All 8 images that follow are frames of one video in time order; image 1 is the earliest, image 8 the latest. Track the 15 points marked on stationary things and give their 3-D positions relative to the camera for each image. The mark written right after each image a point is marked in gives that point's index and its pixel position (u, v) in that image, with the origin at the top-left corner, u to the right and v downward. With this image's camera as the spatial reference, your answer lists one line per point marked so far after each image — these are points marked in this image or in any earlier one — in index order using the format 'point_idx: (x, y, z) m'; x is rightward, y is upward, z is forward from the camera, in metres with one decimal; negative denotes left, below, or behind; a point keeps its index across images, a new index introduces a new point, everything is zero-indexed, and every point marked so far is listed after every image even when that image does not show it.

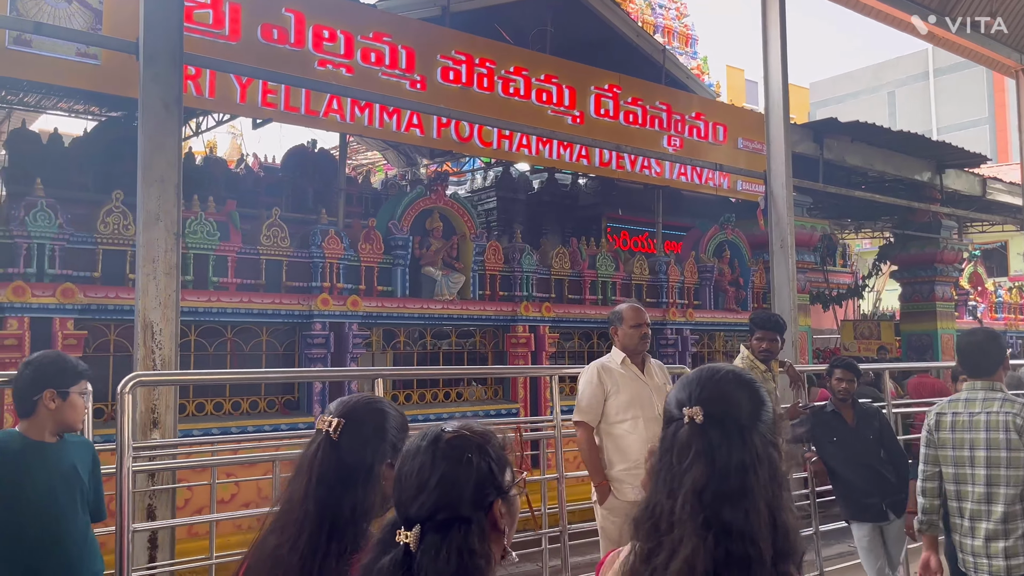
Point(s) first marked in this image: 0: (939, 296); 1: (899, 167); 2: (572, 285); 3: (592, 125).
0: (+6.3, -0.1, +11.9) m
1: (+5.4, +1.7, +11.3) m
2: (+0.6, 0.0, +8.1) m
3: (+0.7, +1.5, +7.3) m
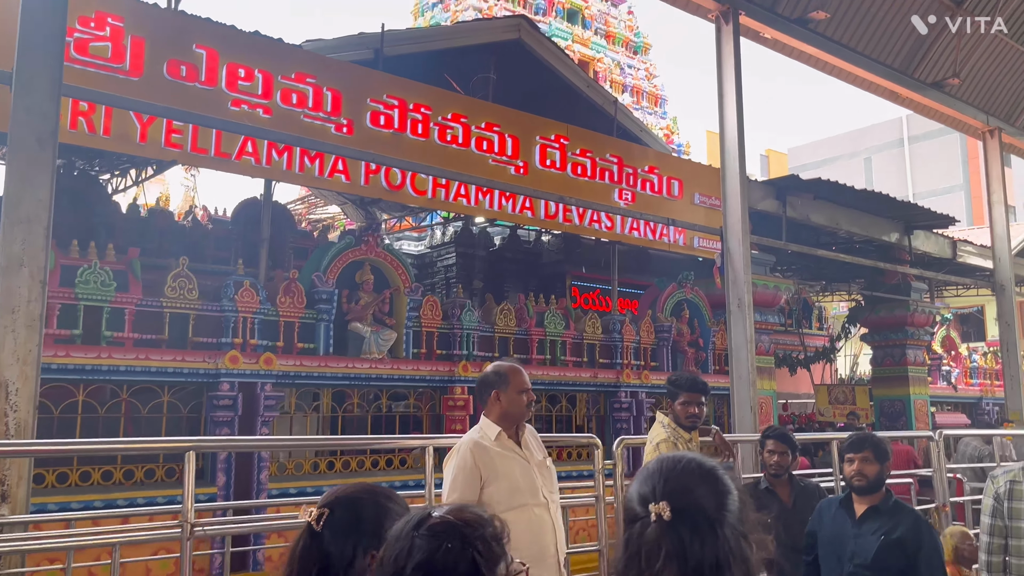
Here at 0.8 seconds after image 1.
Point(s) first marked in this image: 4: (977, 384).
0: (+5.7, -1.0, +11.5) m
1: (+4.8, +0.8, +11.0) m
2: (+0.1, -0.5, +7.7) m
3: (+0.2, +1.0, +7.0) m
4: (+7.4, -1.5, +13.0) m
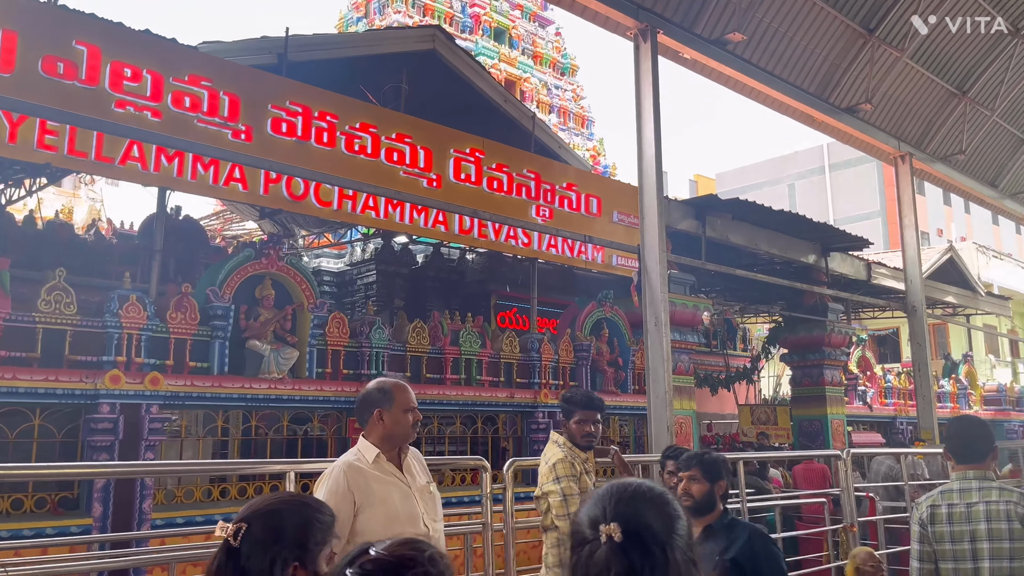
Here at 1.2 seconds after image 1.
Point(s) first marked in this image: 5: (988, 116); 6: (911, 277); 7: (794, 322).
0: (+4.5, -1.3, +11.7) m
1: (+3.7, +0.5, +11.1) m
2: (-0.7, -0.7, +7.4) m
3: (-0.5, +0.8, +6.8) m
4: (+6.2, -1.9, +13.3) m
5: (+7.2, +2.7, +12.5) m
6: (+5.7, +0.2, +11.6) m
7: (+4.2, -0.5, +12.0) m
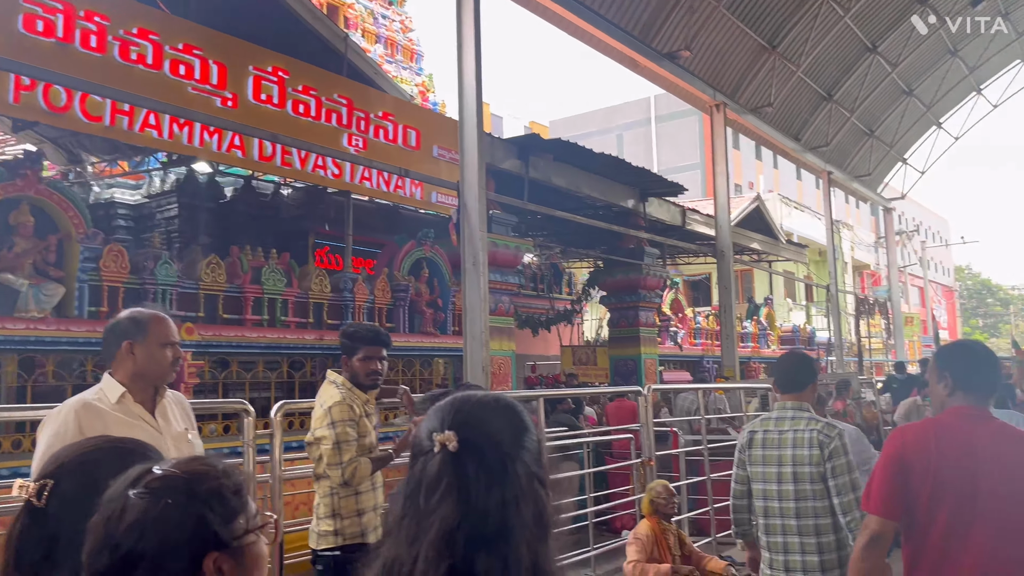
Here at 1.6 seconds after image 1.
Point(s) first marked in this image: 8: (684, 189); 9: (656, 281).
0: (+2.0, -0.5, +12.1) m
1: (+1.3, +1.3, +11.3) m
2: (-2.3, -0.1, +6.8) m
3: (-2.0, +1.3, +6.2) m
4: (+3.2, -0.9, +14.0) m
5: (+4.5, +3.5, +13.1) m
6: (+3.1, +1.0, +12.1) m
7: (+1.5, +0.3, +12.3) m
8: (+2.6, +1.5, +12.1) m
9: (+2.2, +0.1, +12.2) m
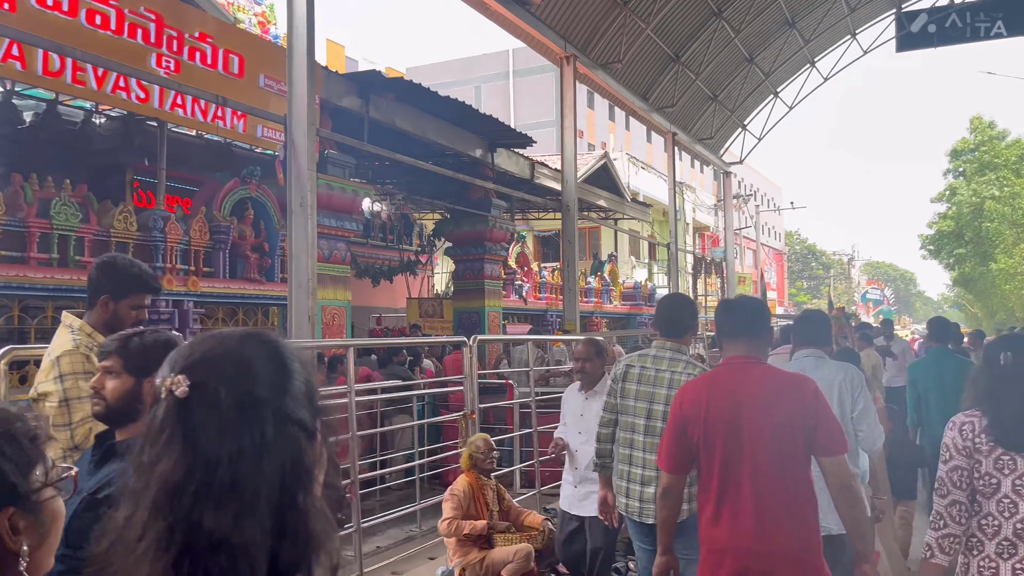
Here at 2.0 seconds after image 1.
0: (-0.4, +0.2, +11.9) m
1: (-0.8, +2.0, +10.9) m
2: (-3.7, +0.4, +6.0) m
3: (-3.2, +1.8, +5.3) m
4: (+0.6, -0.2, +14.1) m
5: (+2.1, +4.2, +13.2) m
6: (+0.8, +1.7, +12.1) m
7: (-0.8, +1.1, +12.0) m
8: (+0.3, +2.2, +12.0) m
9: (-0.1, +0.8, +12.1) m
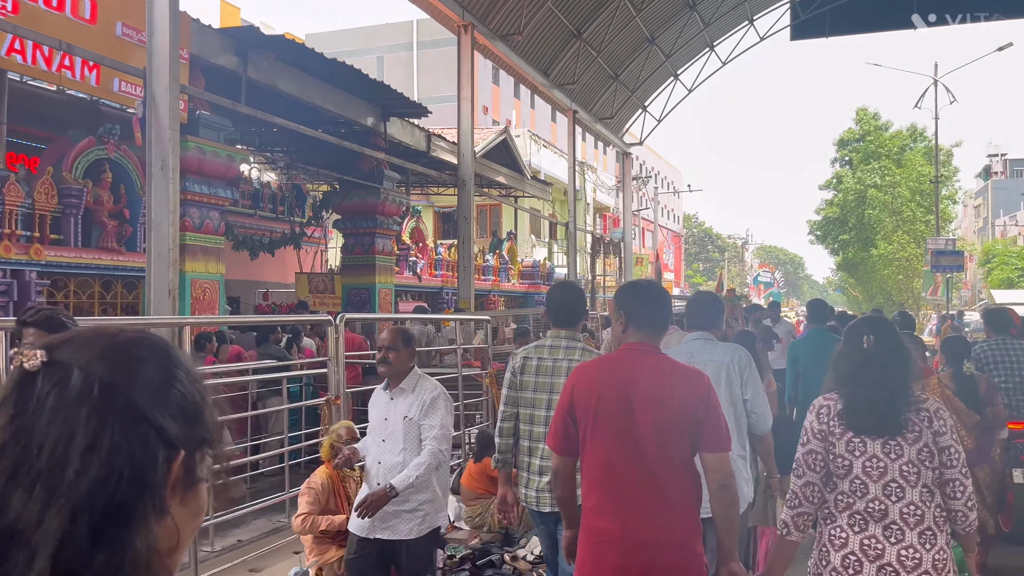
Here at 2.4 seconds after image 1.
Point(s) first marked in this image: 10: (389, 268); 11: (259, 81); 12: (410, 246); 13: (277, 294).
0: (-1.9, +0.5, +11.5) m
1: (-2.2, +2.3, +10.4) m
2: (-4.5, +0.6, +5.2) m
3: (-3.9, +2.0, +4.5) m
4: (-1.2, +0.2, +13.7) m
5: (+0.5, +4.6, +12.9) m
6: (-0.7, +2.0, +11.7) m
7: (-2.3, +1.4, +11.5) m
8: (-1.2, +2.5, +11.5) m
9: (-1.7, +1.1, +11.6) m
10: (-1.8, +0.3, +11.8) m
11: (-2.7, +2.2, +8.7) m
12: (-1.6, +0.7, +12.7) m
13: (-4.8, -0.1, +16.5) m
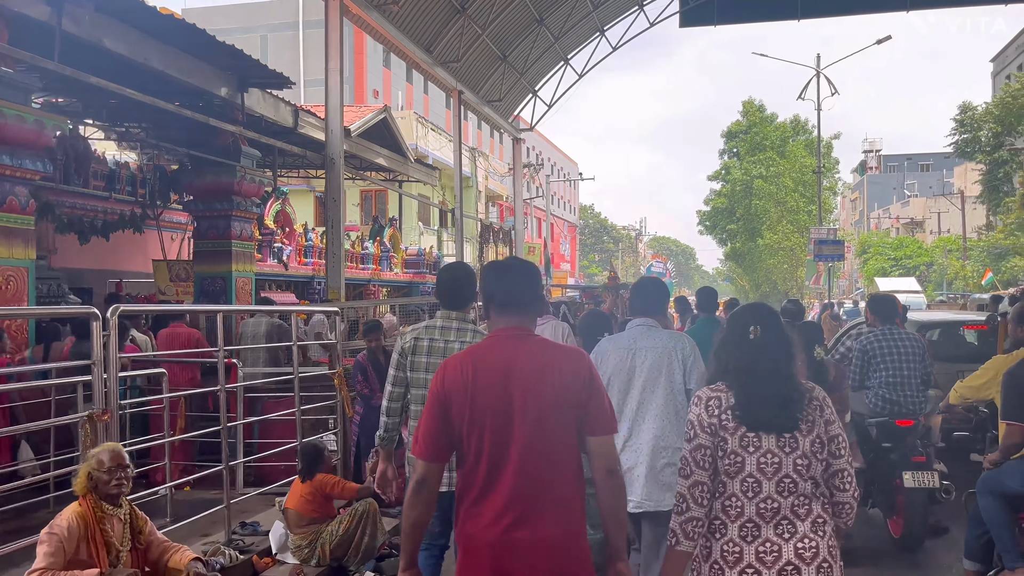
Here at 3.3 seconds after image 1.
0: (-3.5, +0.7, +10.4) m
1: (-3.7, +2.4, +9.2) m
2: (-5.3, +0.7, +3.8) m
3: (-4.6, +2.0, +3.2) m
4: (-3.2, +0.4, +12.7) m
5: (-1.3, +4.7, +12.0) m
6: (-2.4, +2.1, +10.8) m
7: (-3.9, +1.6, +10.3) m
8: (-2.8, +2.6, +10.5) m
9: (-3.3, +1.3, +10.5) m
10: (-3.5, +0.4, +10.7) m
11: (-4.0, +2.3, +7.5) m
12: (-3.4, +0.8, +11.6) m
13: (-7.0, +0.1, +15.0) m
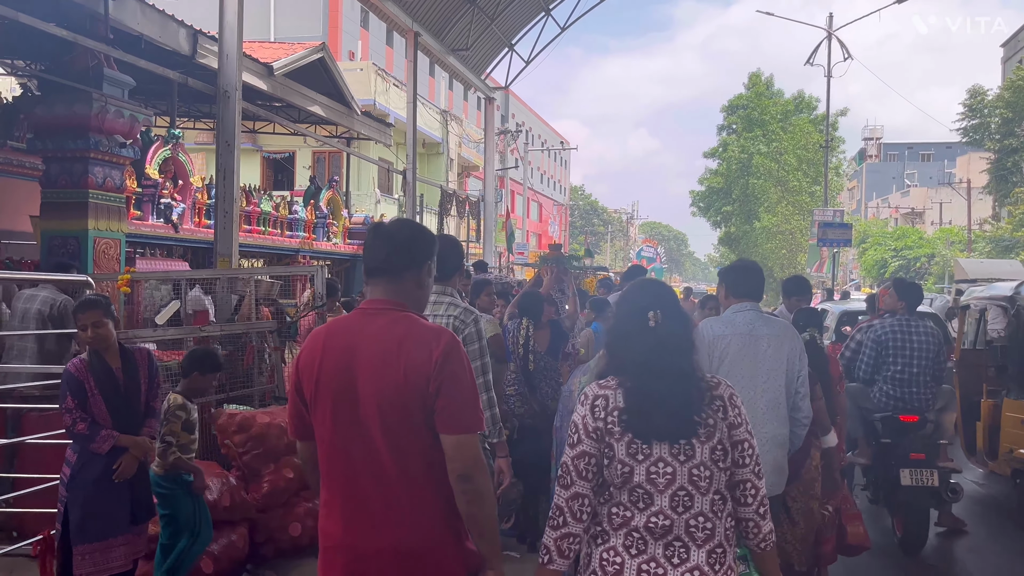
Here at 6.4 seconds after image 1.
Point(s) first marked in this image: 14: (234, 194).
0: (-4.1, +1.0, +8.1) m
1: (-4.2, +2.8, +6.9) m
2: (-5.9, +0.9, +1.5) m
3: (-5.1, +2.3, +0.9) m
4: (-3.8, +0.8, +10.4) m
5: (-1.9, +5.1, +9.7) m
6: (-3.0, +2.5, +8.5) m
7: (-4.5, +1.9, +8.0) m
8: (-3.4, +3.0, +8.2) m
9: (-3.9, +1.7, +8.2) m
10: (-4.1, +0.8, +8.4) m
11: (-4.5, +2.6, +5.2) m
12: (-4.0, +1.2, +9.3) m
13: (-7.7, +0.6, +12.7) m
14: (-2.9, +1.0, +8.5) m
